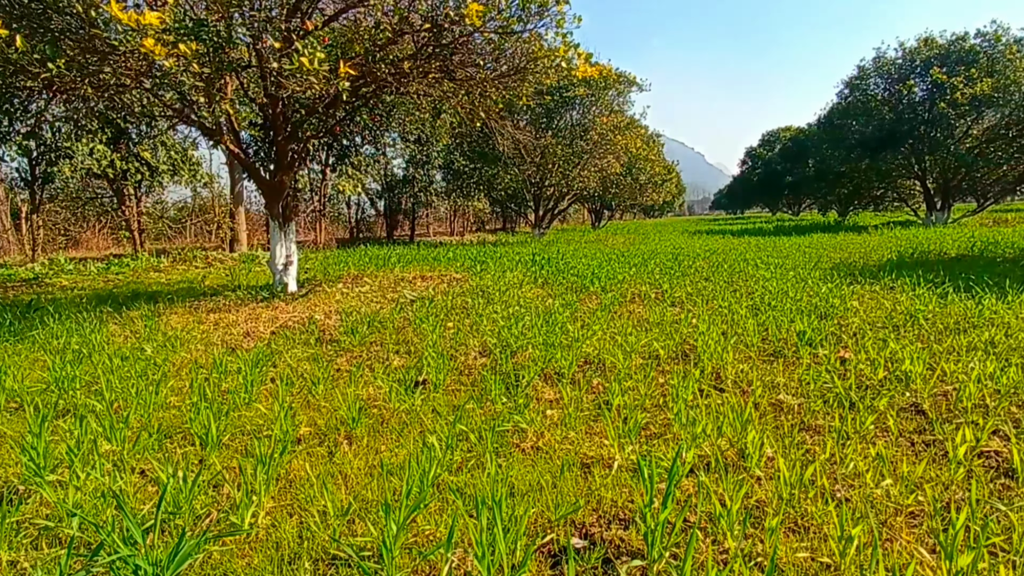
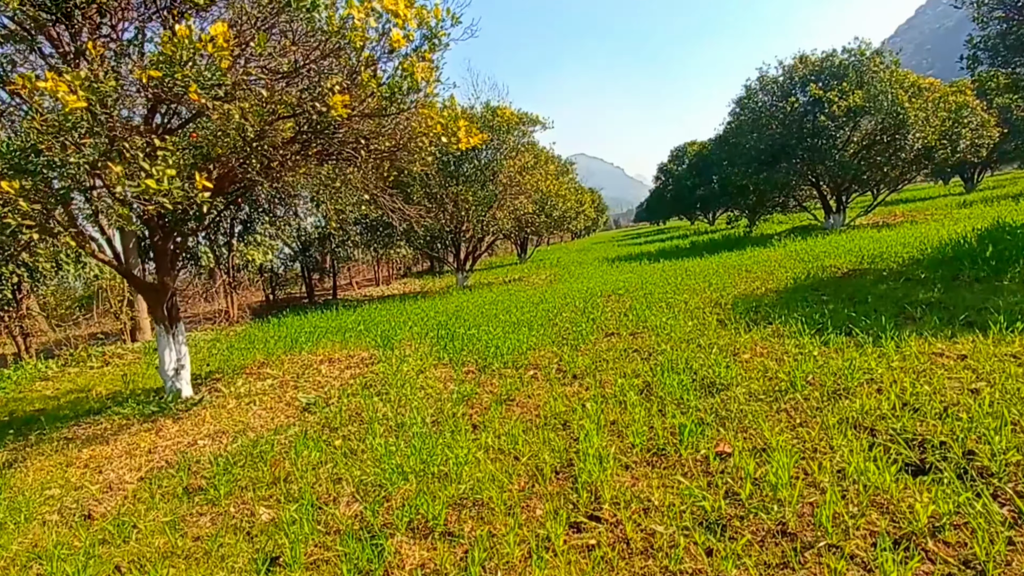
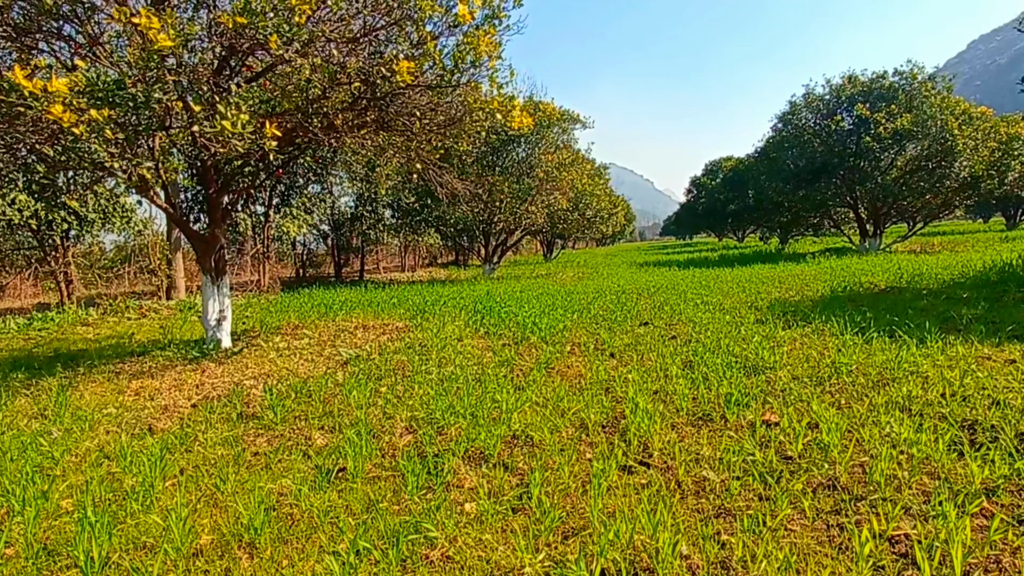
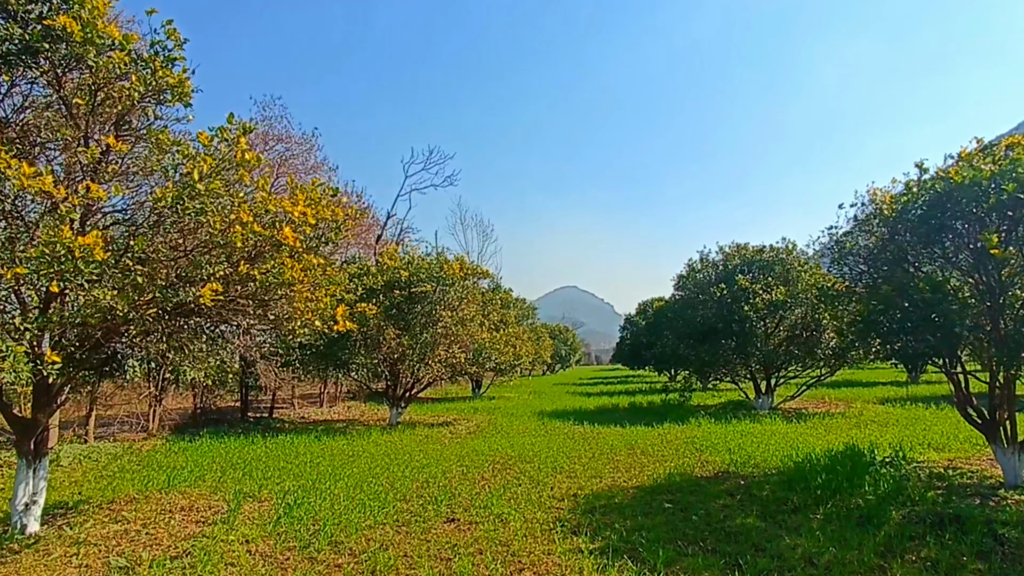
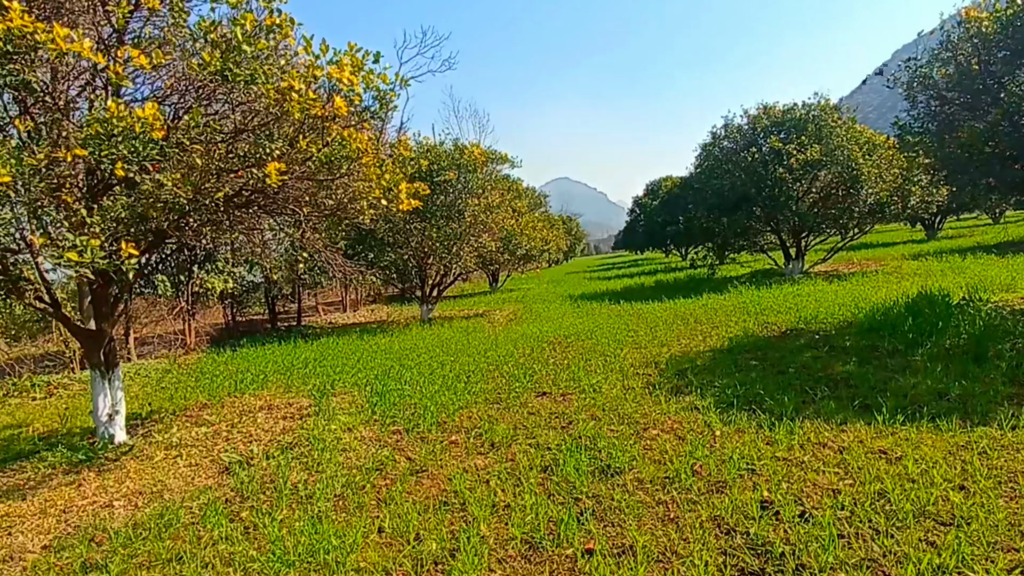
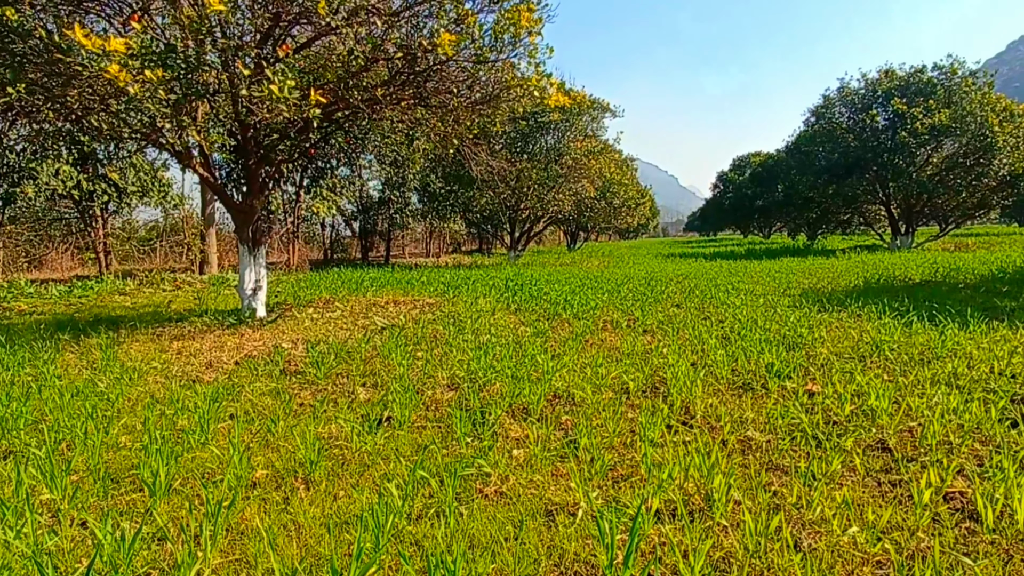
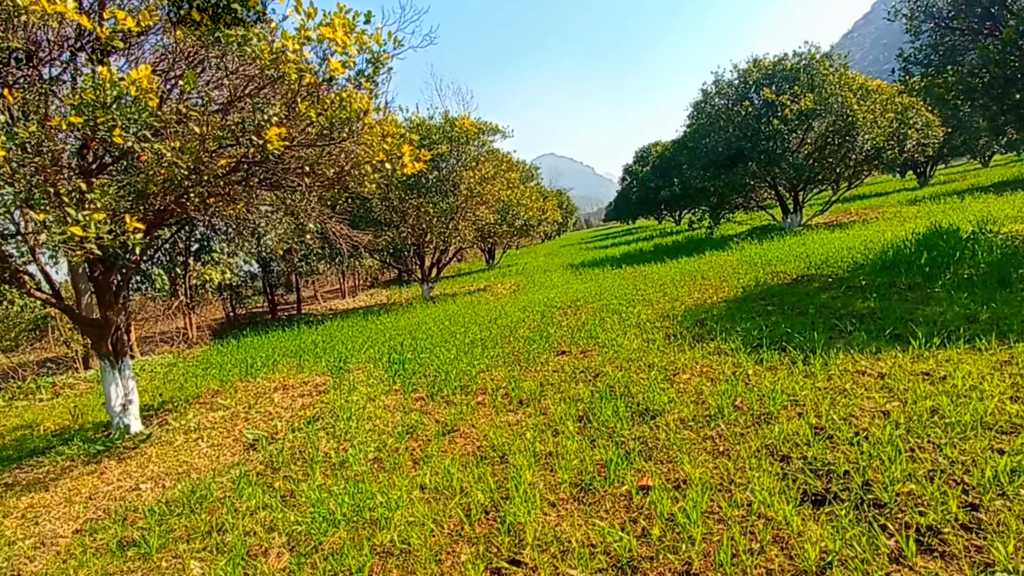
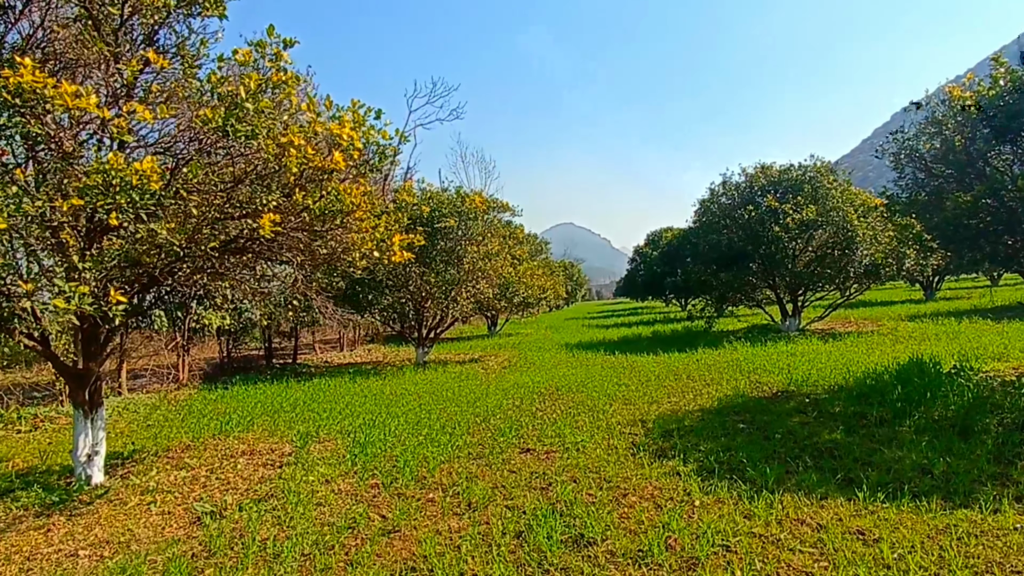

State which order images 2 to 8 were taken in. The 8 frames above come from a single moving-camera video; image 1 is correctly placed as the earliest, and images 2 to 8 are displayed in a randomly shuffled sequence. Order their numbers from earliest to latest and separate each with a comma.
6, 3, 2, 7, 5, 8, 4
